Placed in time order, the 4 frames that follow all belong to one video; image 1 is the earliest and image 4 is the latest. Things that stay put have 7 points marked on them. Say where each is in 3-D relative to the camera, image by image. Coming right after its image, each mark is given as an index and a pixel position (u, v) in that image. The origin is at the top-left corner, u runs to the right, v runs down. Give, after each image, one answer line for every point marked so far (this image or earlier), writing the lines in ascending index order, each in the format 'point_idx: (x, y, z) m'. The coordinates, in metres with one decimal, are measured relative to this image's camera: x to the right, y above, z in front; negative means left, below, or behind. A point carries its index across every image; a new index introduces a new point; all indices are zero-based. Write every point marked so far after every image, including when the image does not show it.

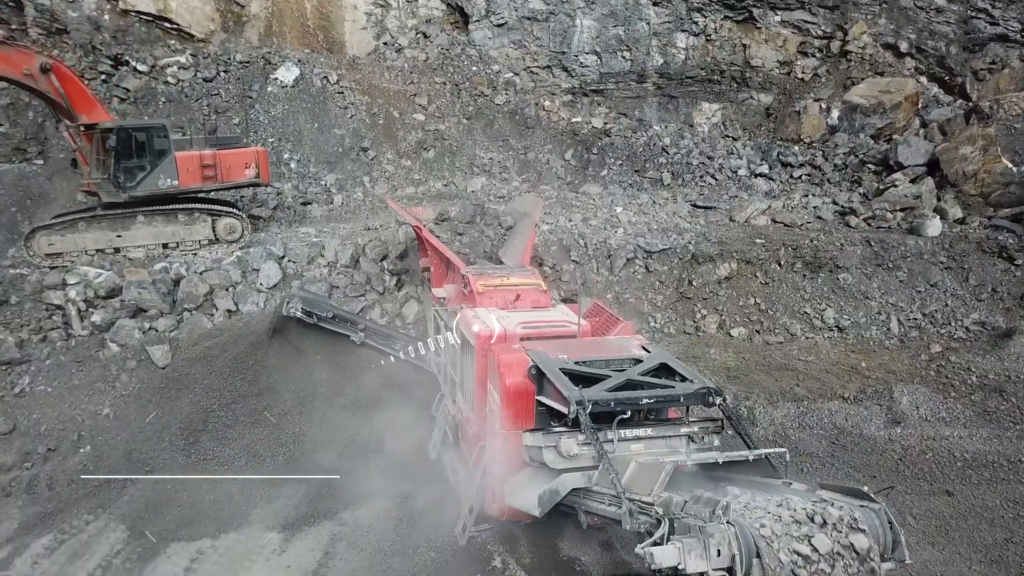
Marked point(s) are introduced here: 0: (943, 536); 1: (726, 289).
0: (+3.6, -2.1, +6.9) m
1: (+3.5, 0.0, +13.3) m
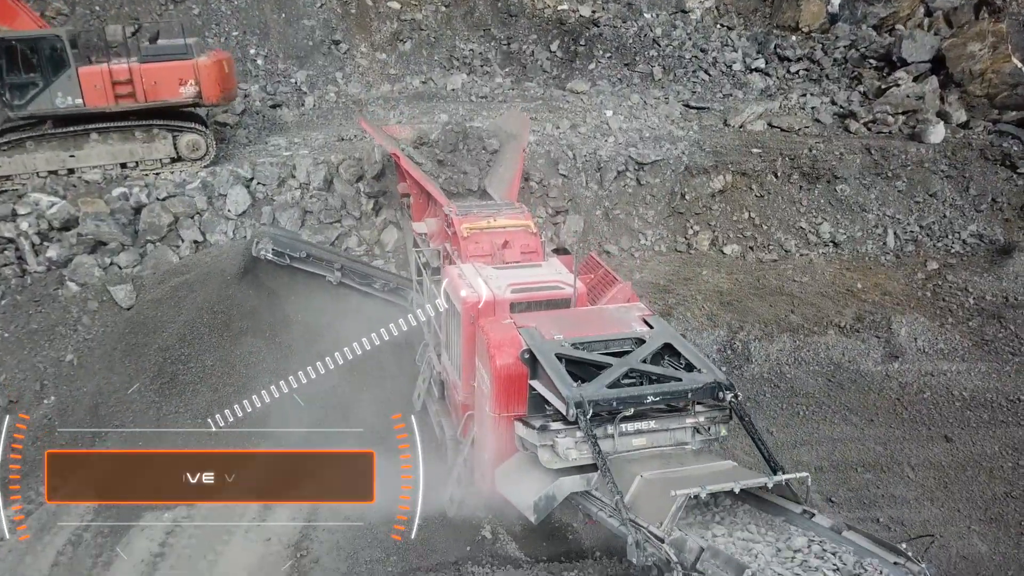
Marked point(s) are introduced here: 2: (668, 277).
0: (+3.5, -1.7, +6.7) m
1: (+3.2, +1.3, +12.7) m
2: (+2.2, +0.2, +11.5) m
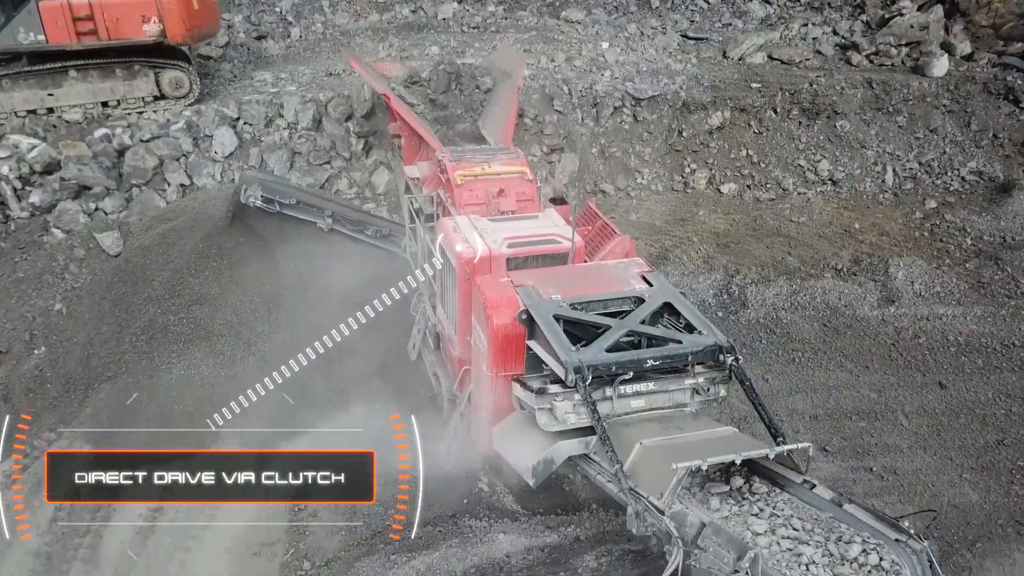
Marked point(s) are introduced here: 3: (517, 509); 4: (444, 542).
0: (+3.5, -1.3, +6.8) m
1: (+3.1, +2.3, +12.5) m
2: (+2.1, +1.0, +11.3) m
3: (0.0, -1.5, +5.6) m
4: (-0.4, -1.6, +5.2) m
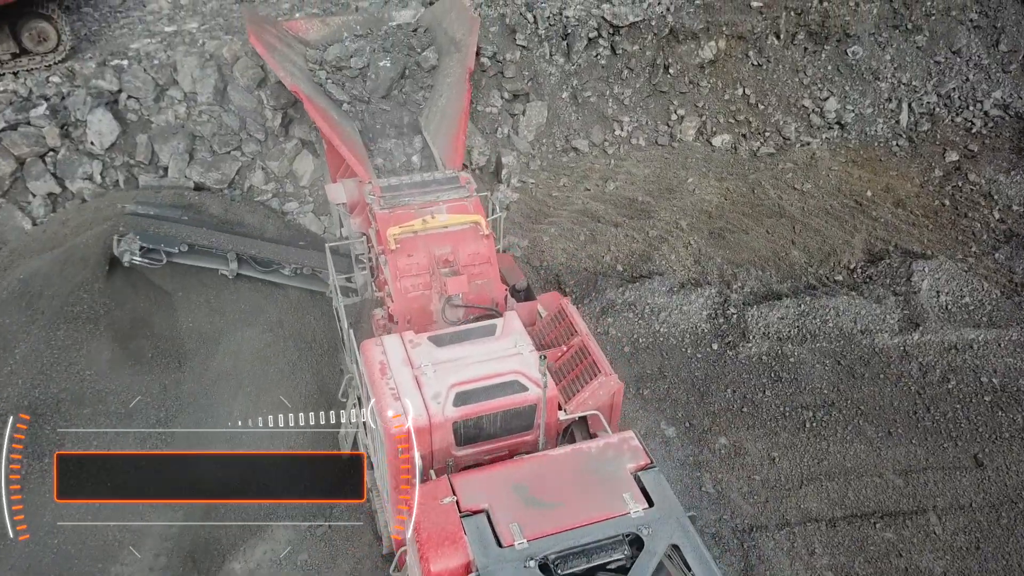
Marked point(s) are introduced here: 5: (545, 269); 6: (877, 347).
0: (+3.2, -1.9, +5.7) m
1: (+2.5, +2.7, +10.6) m
2: (+1.6, +1.2, +9.6) m
3: (-0.2, -2.4, +4.4) m
4: (-0.6, -2.6, +4.0) m
5: (+0.3, +0.2, +8.5) m
6: (+3.3, -0.5, +7.4) m
